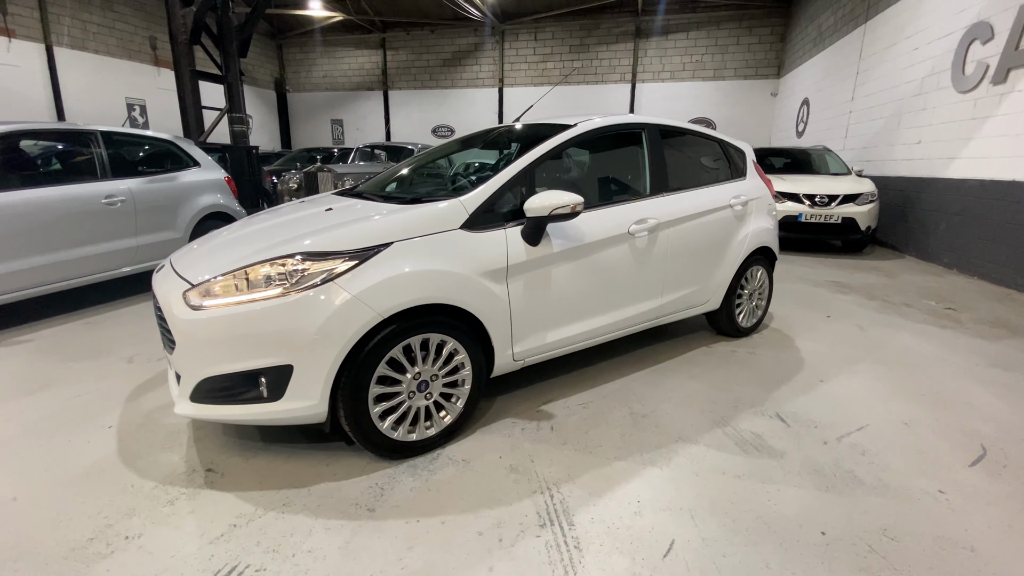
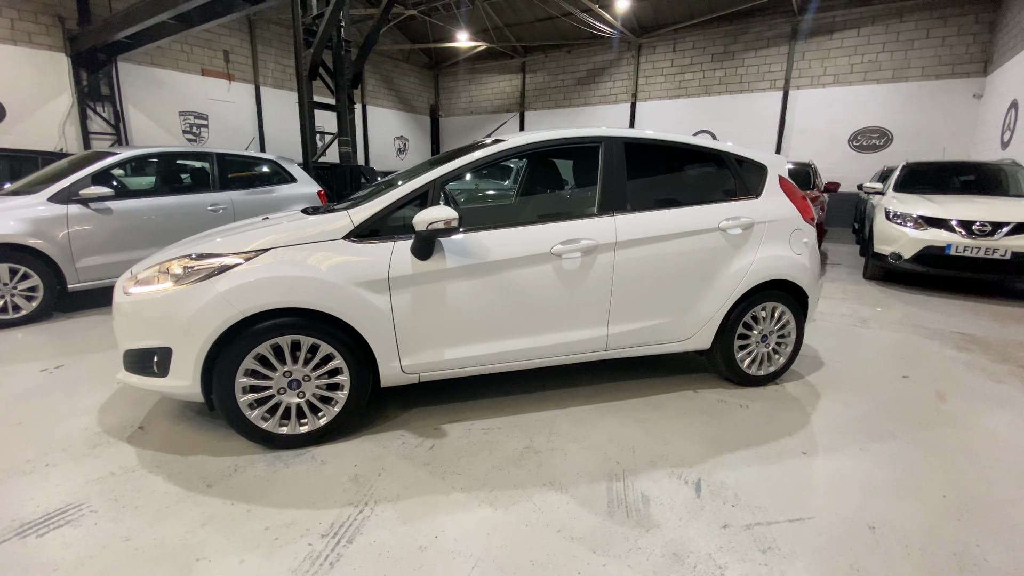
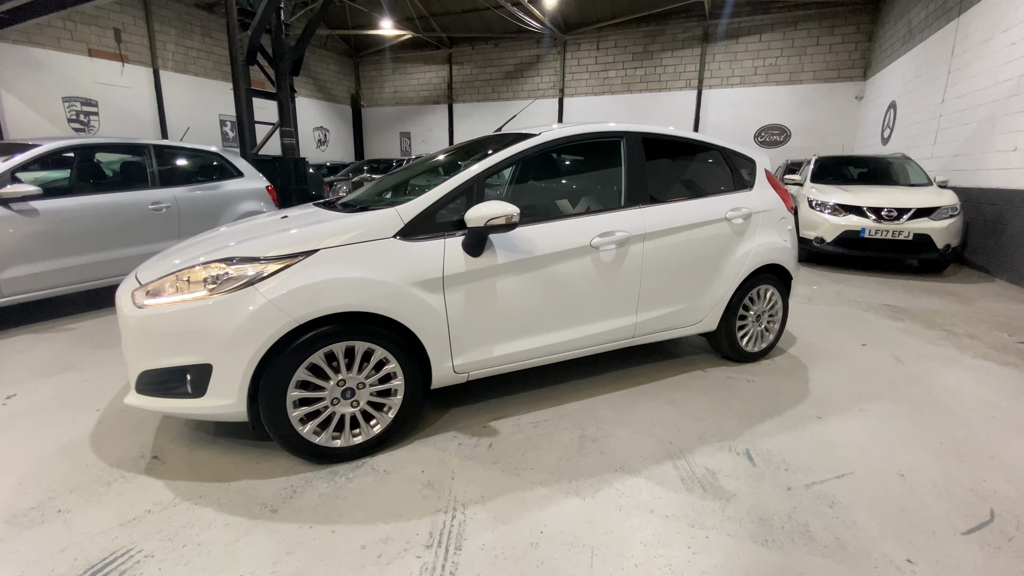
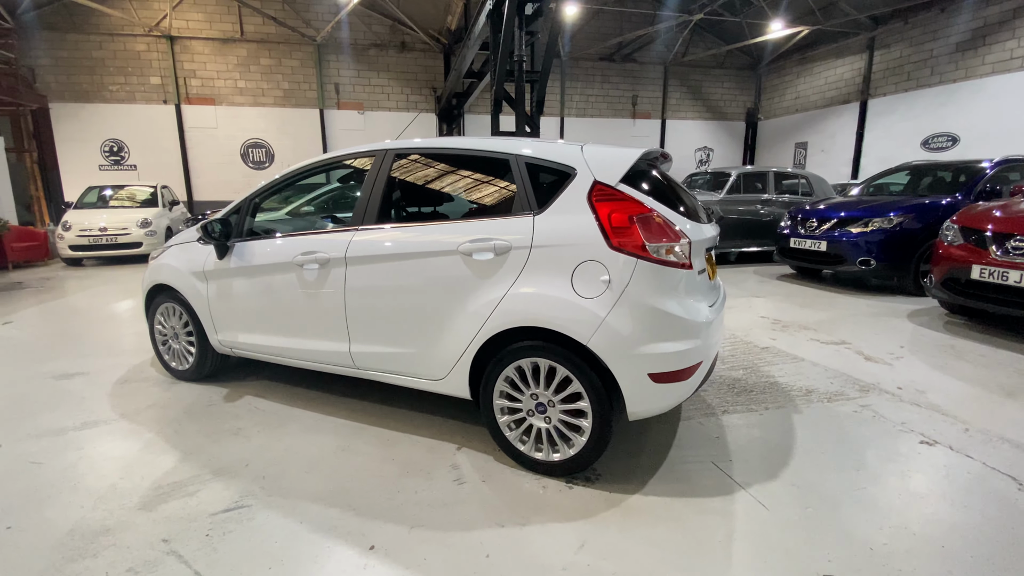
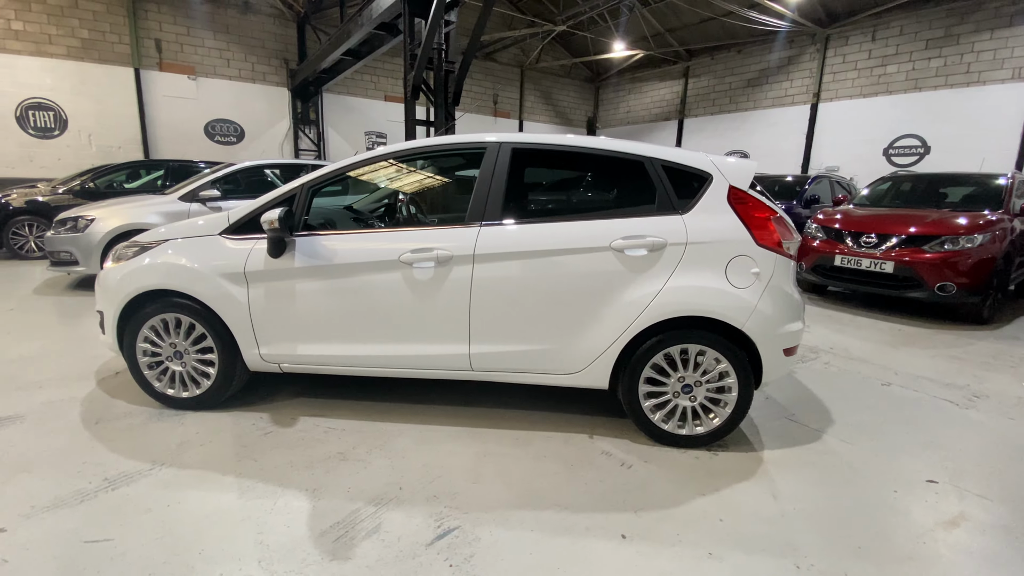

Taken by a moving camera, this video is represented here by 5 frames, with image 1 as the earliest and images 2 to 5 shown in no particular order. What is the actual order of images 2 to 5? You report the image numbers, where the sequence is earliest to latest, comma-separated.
3, 2, 5, 4
